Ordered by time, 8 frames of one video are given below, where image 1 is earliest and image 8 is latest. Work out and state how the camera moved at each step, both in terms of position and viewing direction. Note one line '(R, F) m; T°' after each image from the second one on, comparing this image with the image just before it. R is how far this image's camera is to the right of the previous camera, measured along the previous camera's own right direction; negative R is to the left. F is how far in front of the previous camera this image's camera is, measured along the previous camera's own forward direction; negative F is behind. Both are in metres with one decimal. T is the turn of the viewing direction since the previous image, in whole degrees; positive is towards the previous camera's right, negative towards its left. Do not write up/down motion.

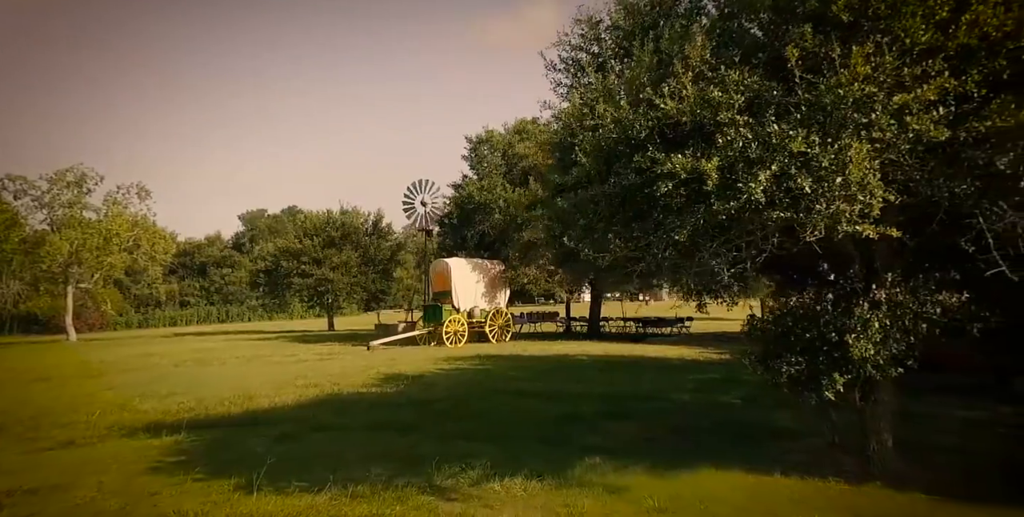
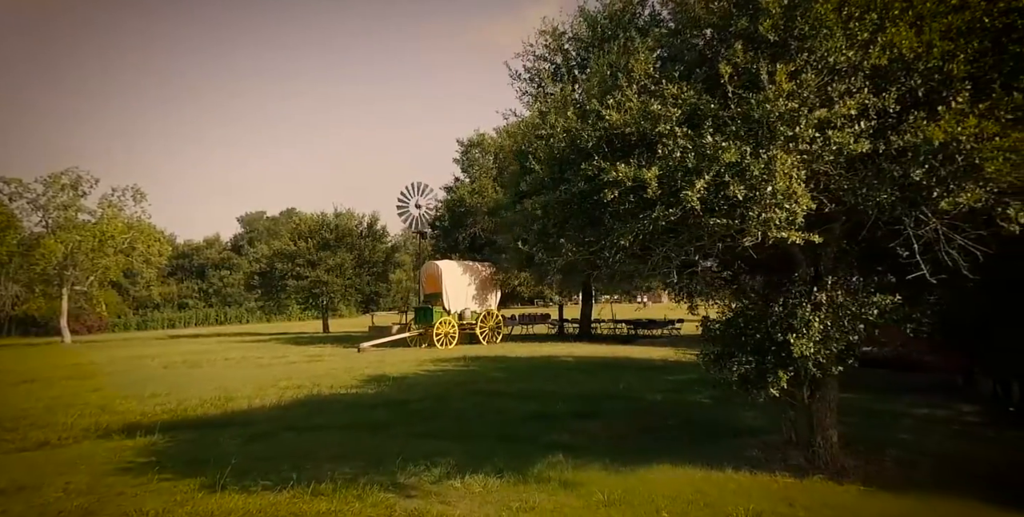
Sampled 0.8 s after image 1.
(+0.4, -0.4) m; 0°
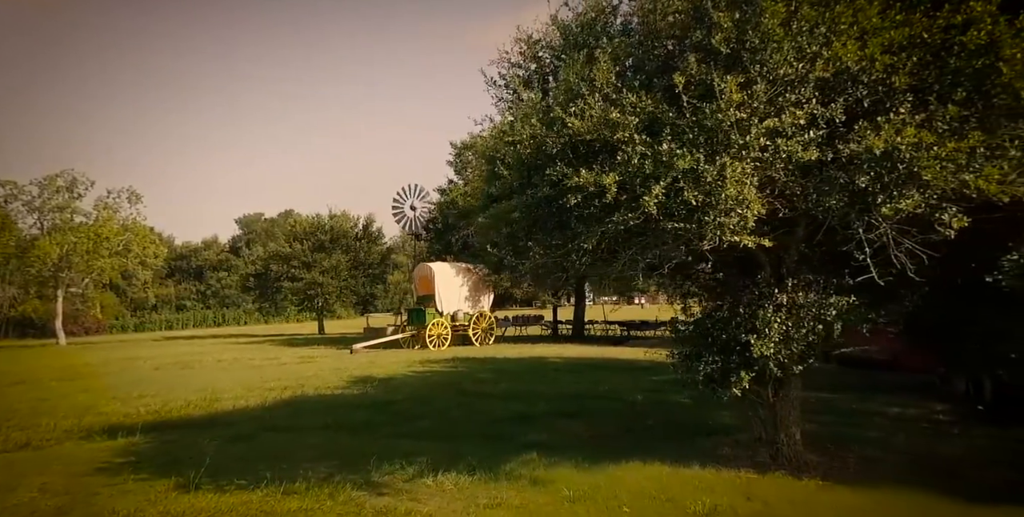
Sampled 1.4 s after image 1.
(+0.3, -0.2) m; 0°
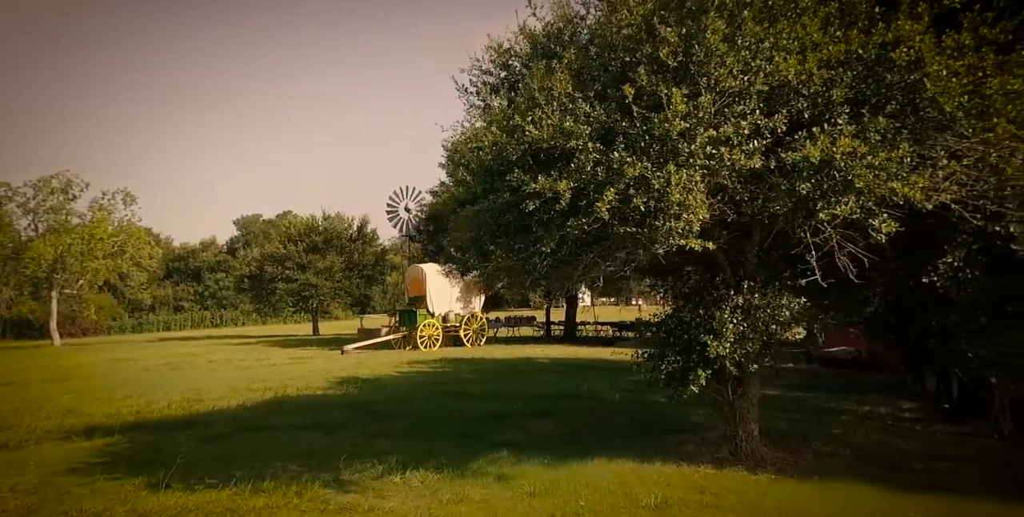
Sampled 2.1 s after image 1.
(+0.4, -0.3) m; 0°
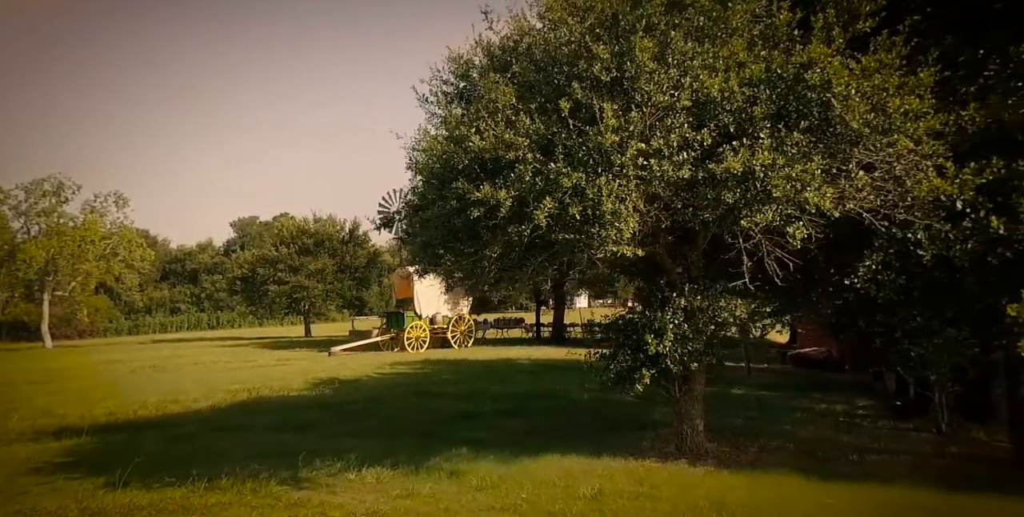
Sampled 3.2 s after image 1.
(+0.5, -0.4) m; 0°
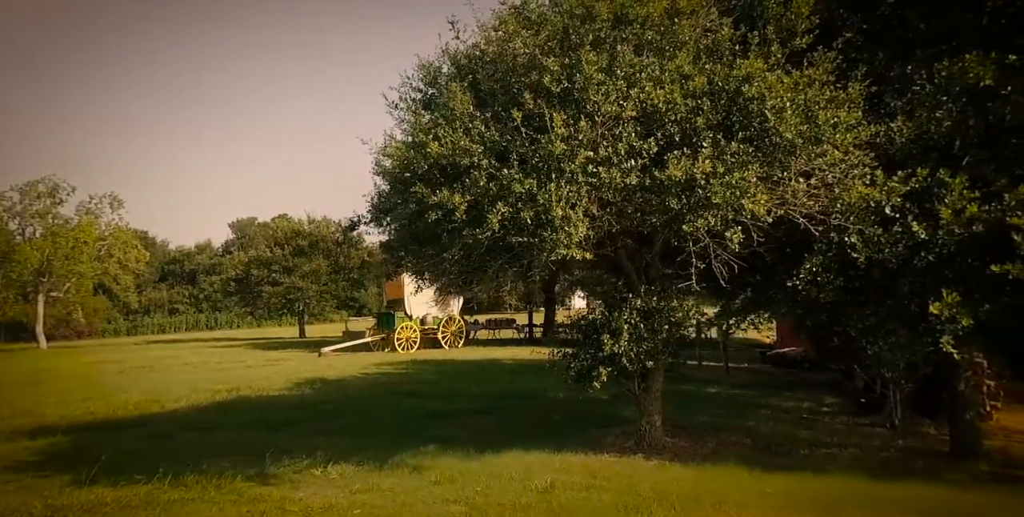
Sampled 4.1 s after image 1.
(+0.4, -0.3) m; 0°
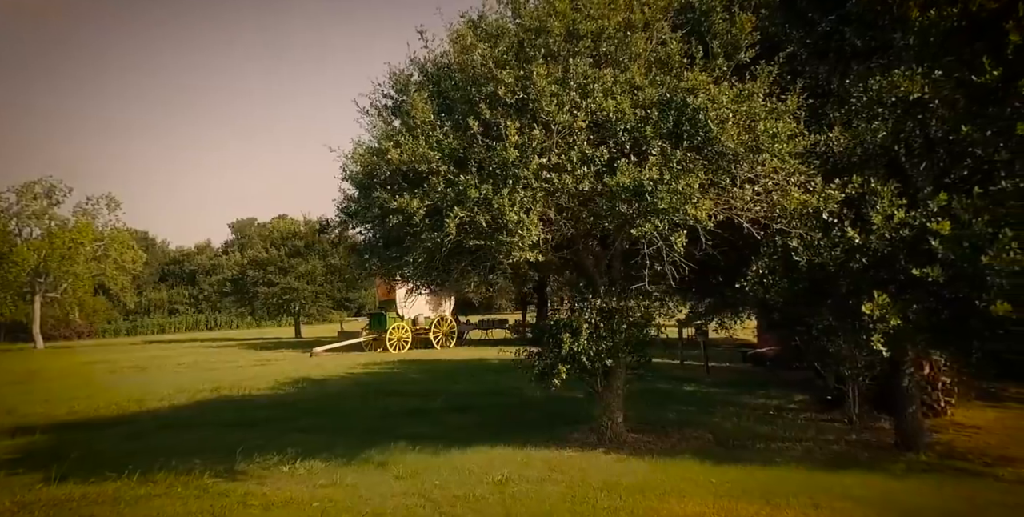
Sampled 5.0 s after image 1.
(+0.5, -0.3) m; 0°
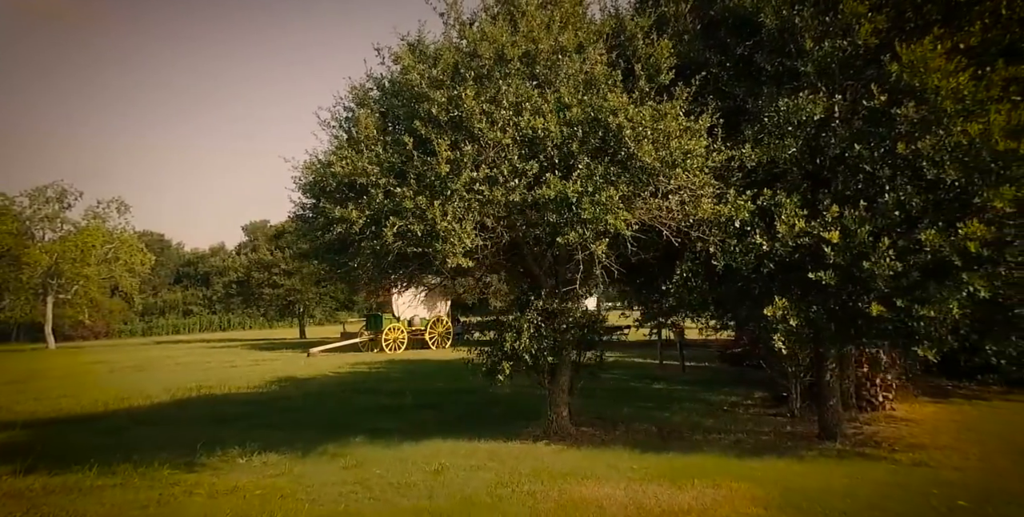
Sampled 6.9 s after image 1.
(+0.9, -0.5) m; -1°
